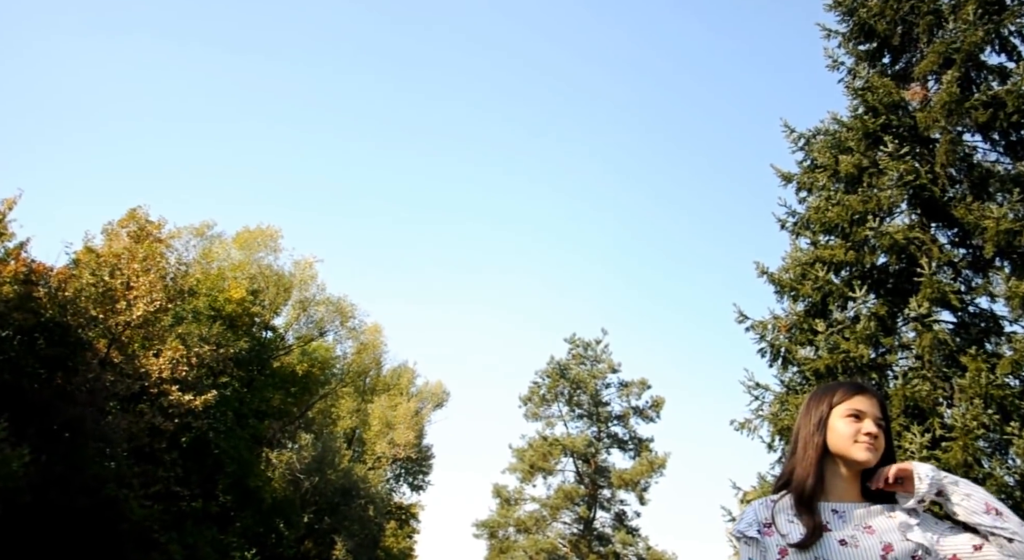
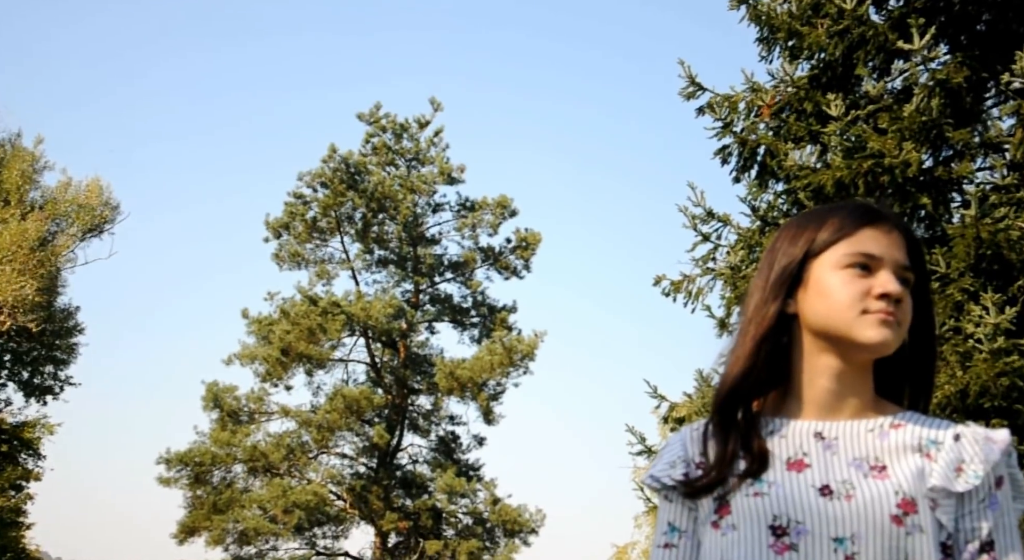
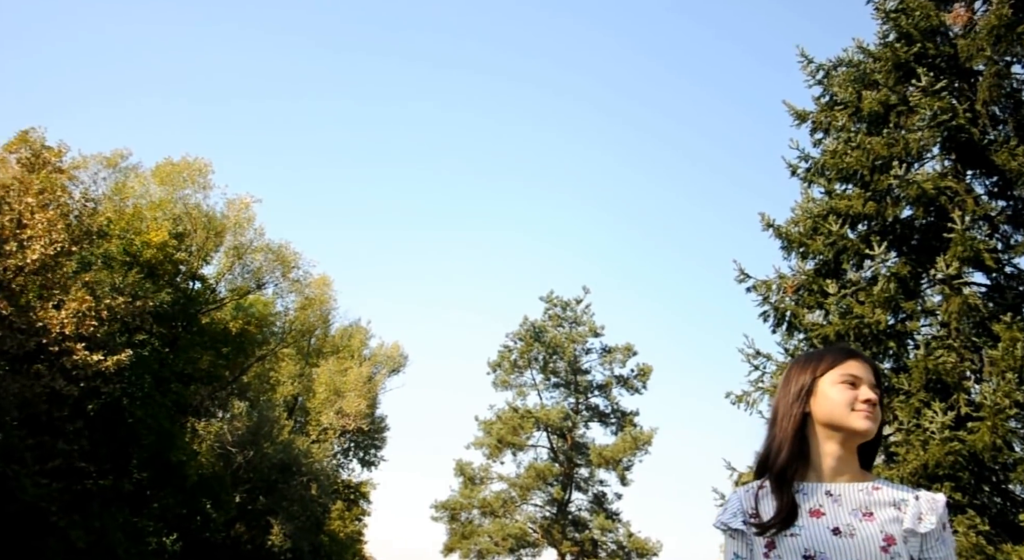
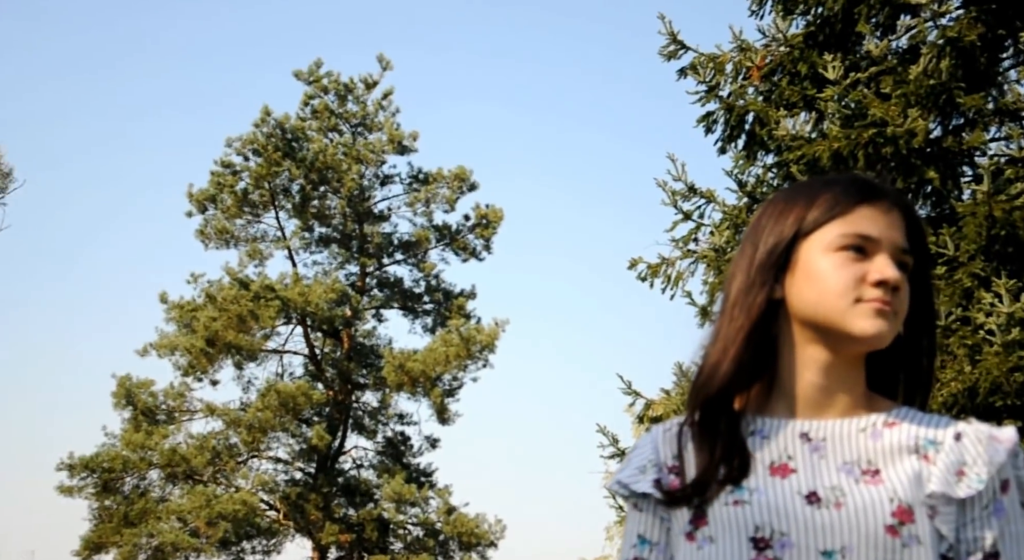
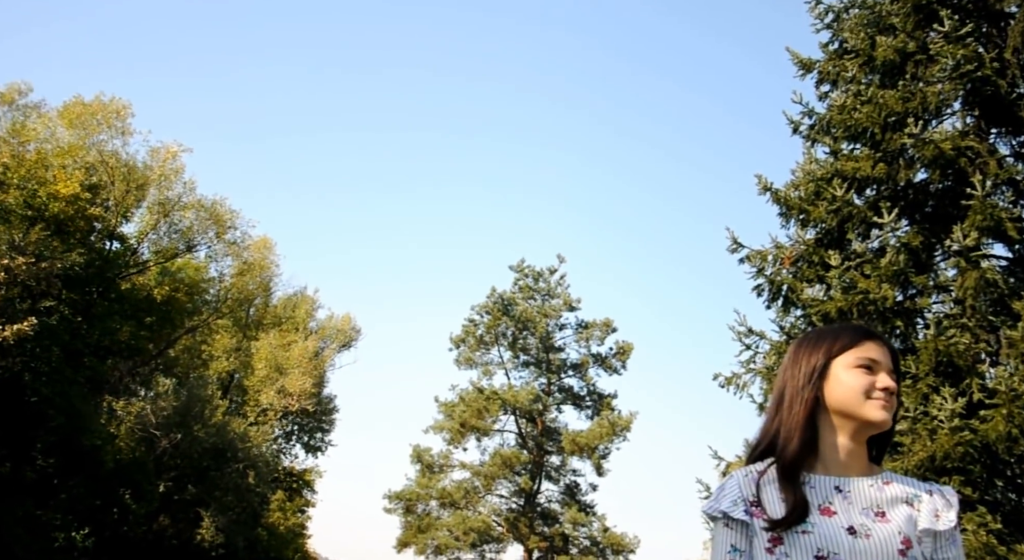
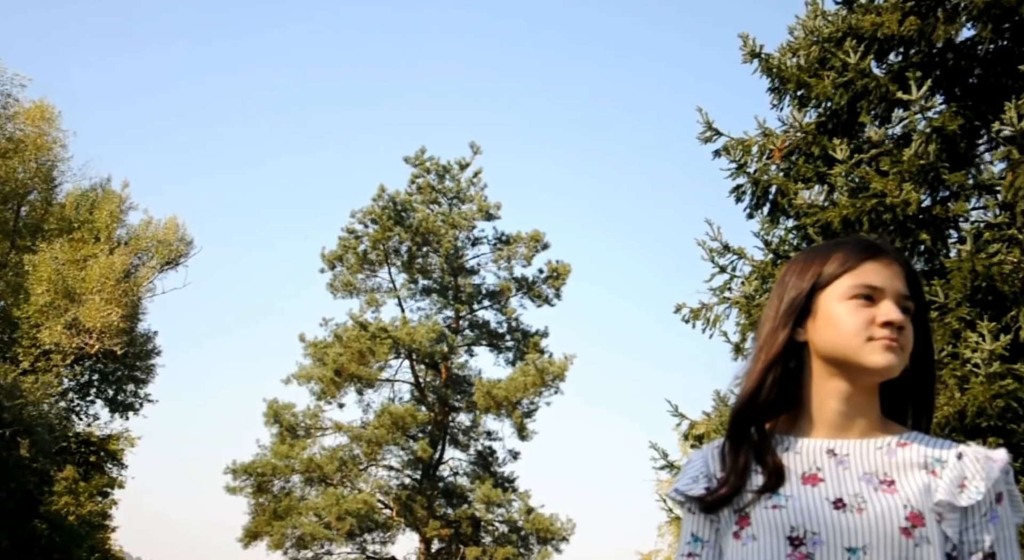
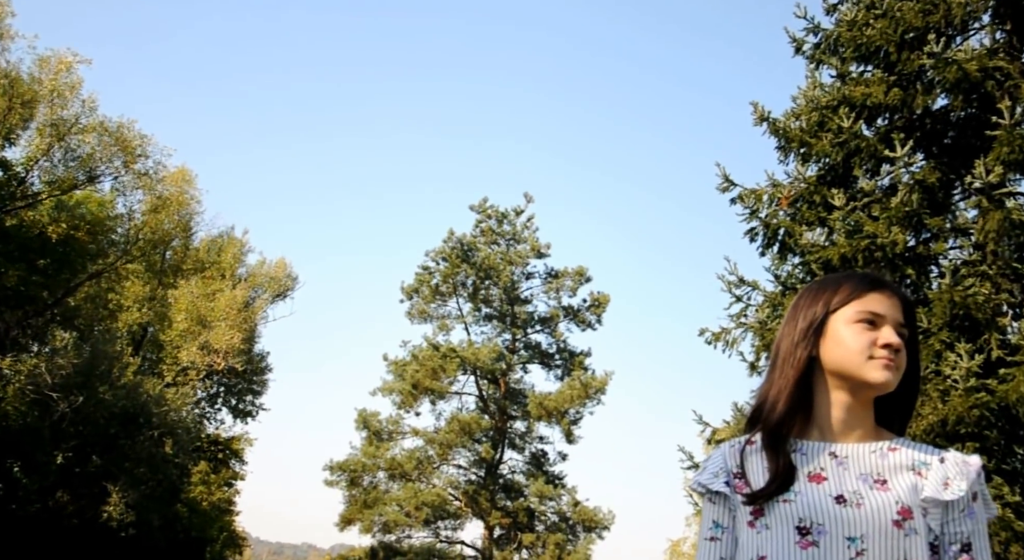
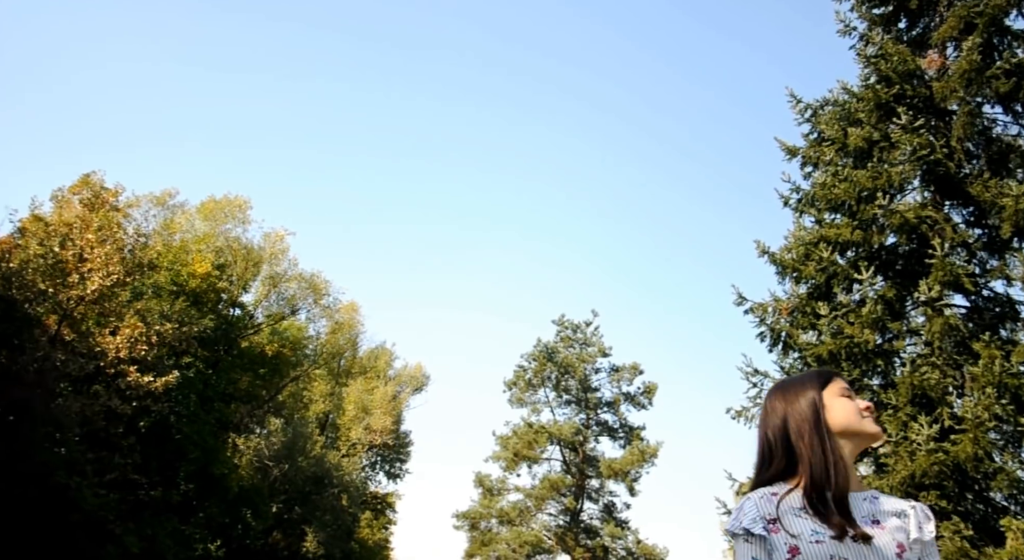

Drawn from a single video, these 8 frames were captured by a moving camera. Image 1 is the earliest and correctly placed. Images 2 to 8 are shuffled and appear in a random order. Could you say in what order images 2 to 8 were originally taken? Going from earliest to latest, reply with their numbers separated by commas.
8, 3, 5, 7, 6, 2, 4
